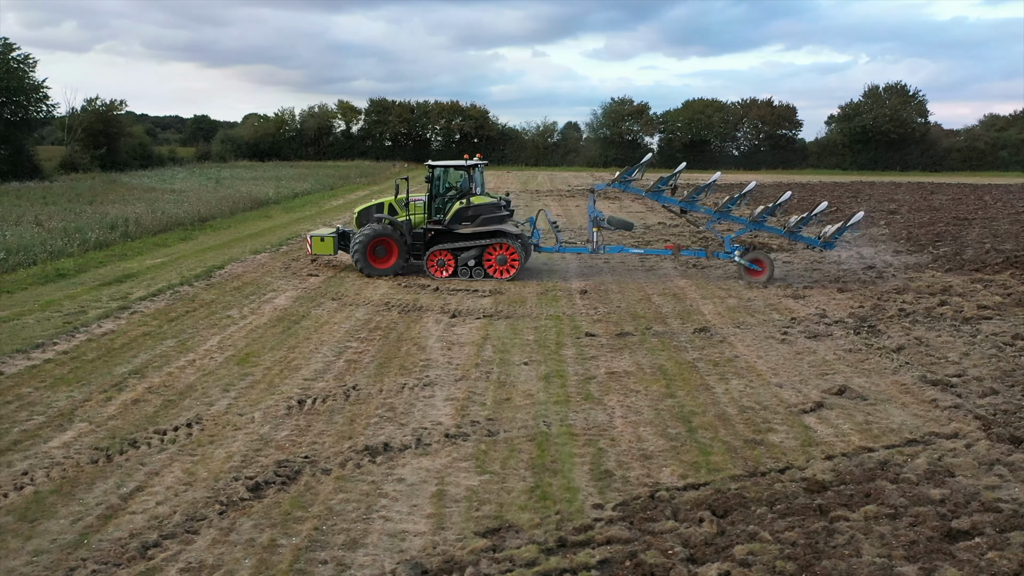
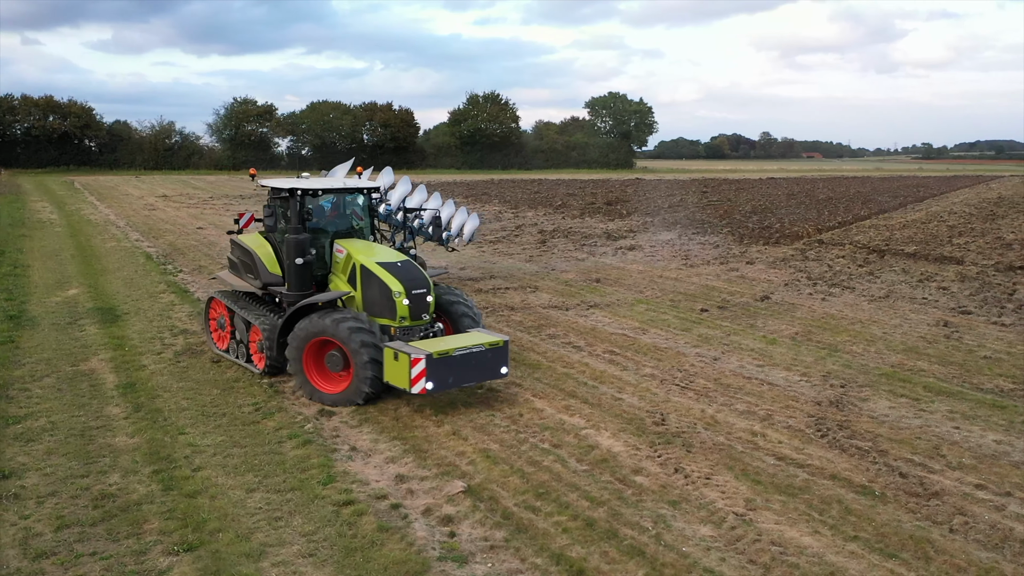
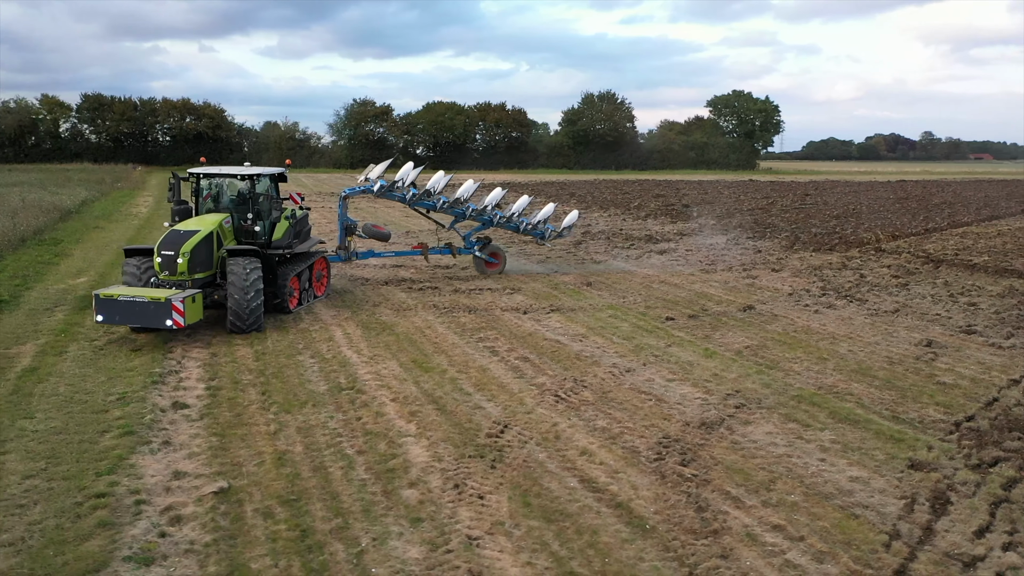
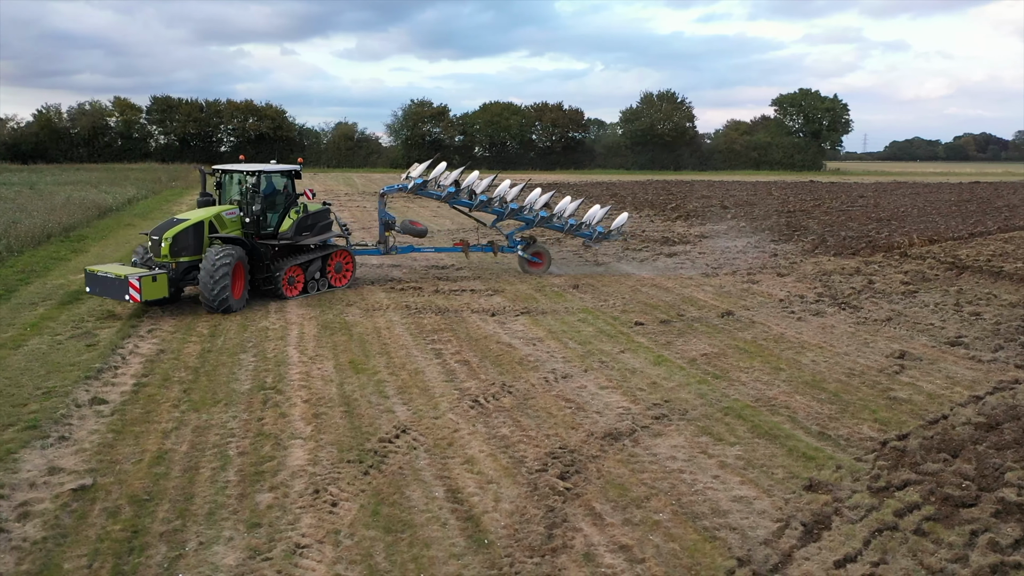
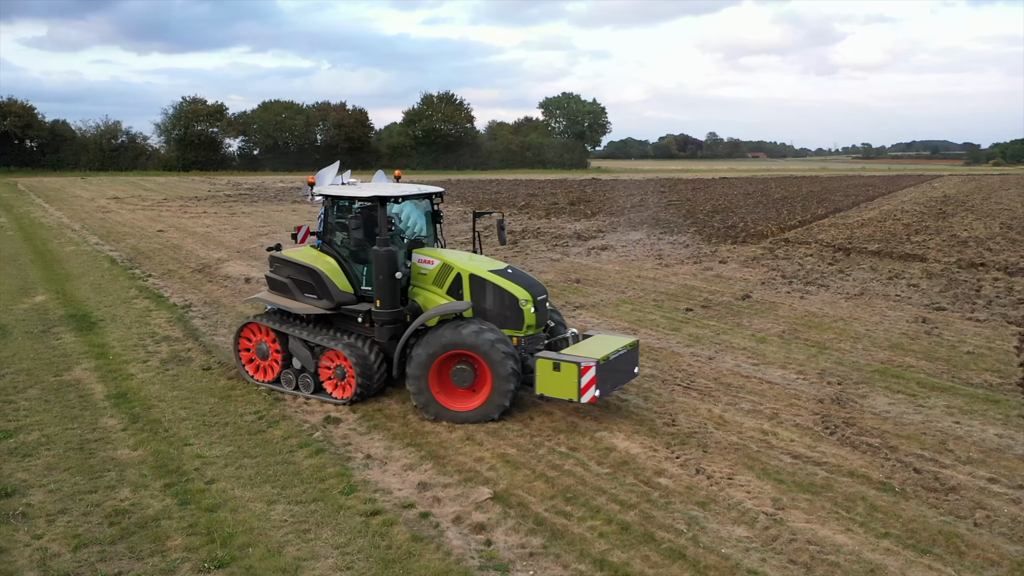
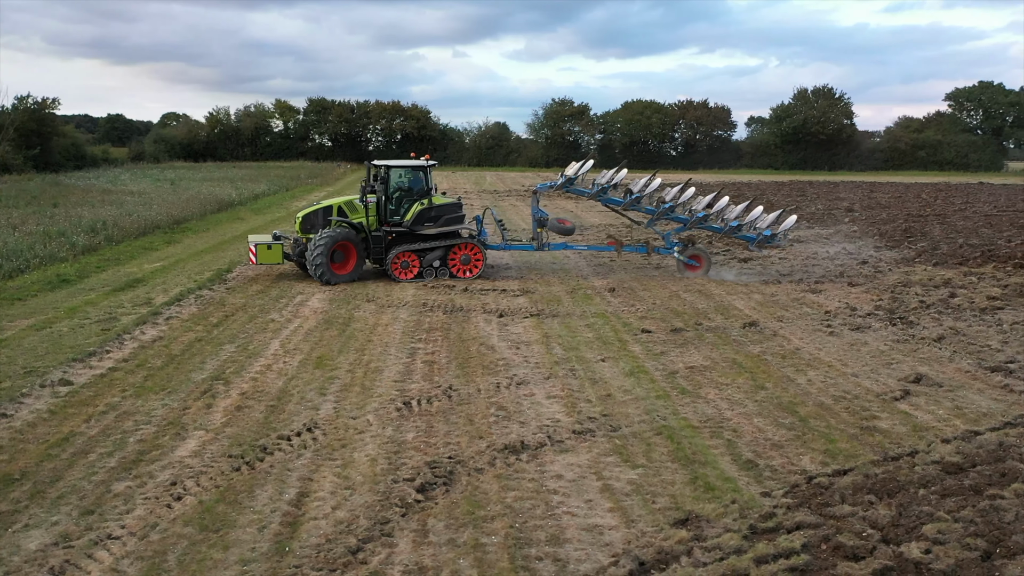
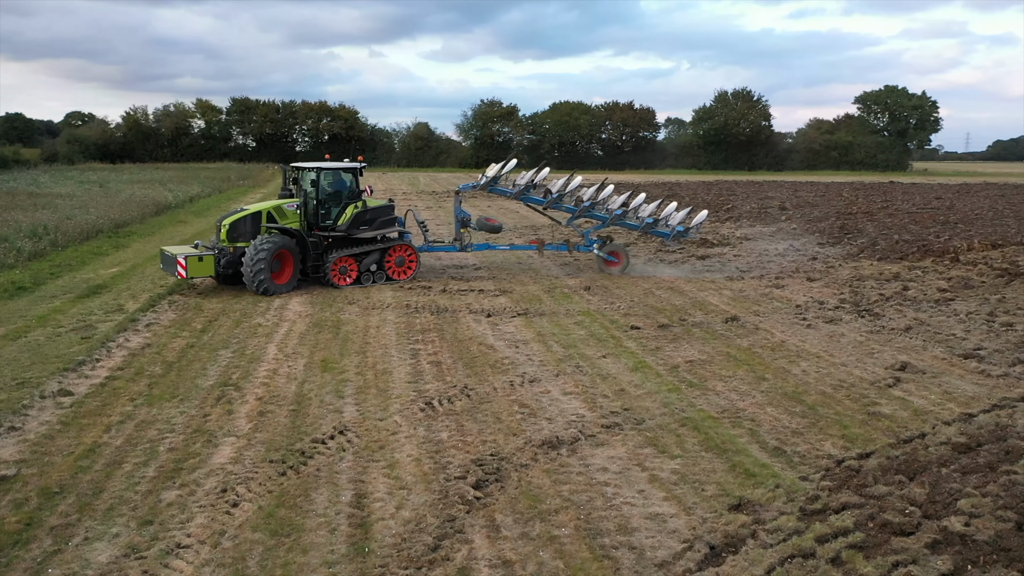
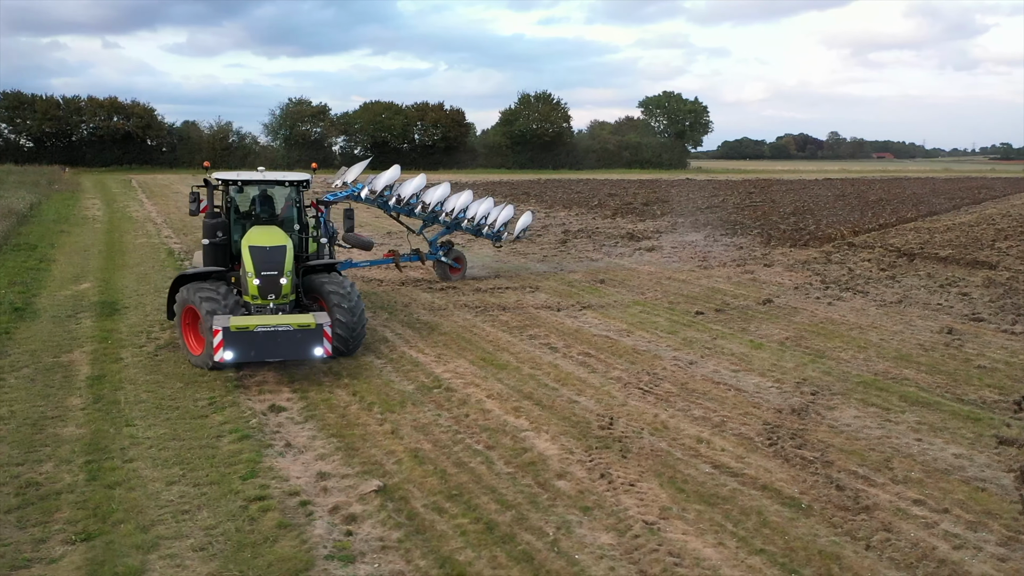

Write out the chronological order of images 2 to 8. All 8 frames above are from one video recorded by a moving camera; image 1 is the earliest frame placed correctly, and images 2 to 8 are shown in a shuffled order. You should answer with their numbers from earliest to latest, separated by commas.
6, 7, 4, 3, 8, 2, 5
